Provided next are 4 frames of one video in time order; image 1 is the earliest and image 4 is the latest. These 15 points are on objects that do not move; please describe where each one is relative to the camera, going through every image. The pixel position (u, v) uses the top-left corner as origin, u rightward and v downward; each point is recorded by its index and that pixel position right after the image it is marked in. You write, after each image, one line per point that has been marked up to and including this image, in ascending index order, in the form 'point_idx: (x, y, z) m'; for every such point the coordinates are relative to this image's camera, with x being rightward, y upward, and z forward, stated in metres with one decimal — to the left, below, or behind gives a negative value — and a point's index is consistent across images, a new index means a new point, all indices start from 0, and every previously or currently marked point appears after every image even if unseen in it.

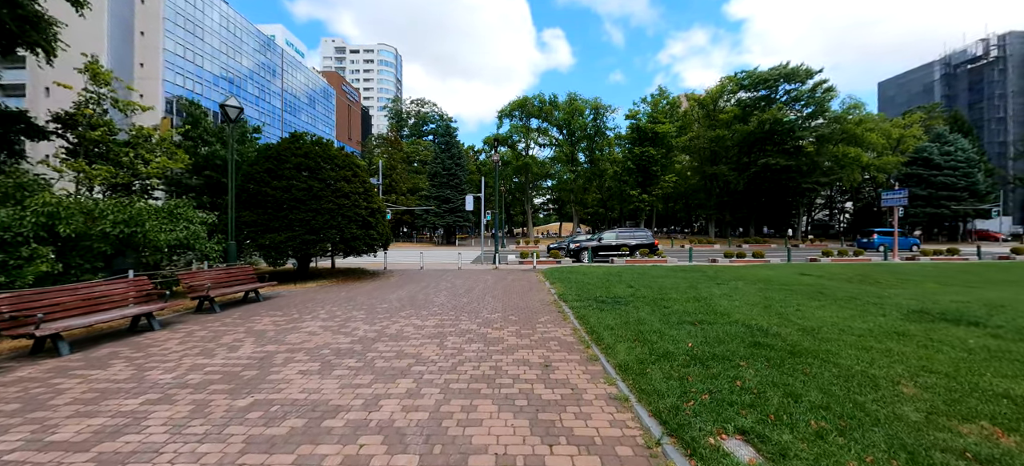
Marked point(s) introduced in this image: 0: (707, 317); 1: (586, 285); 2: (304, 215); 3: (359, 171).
0: (+3.8, -1.6, +7.3) m
1: (+2.4, -1.7, +11.8) m
2: (-7.5, +0.6, +13.4) m
3: (-6.3, +2.5, +15.3) m
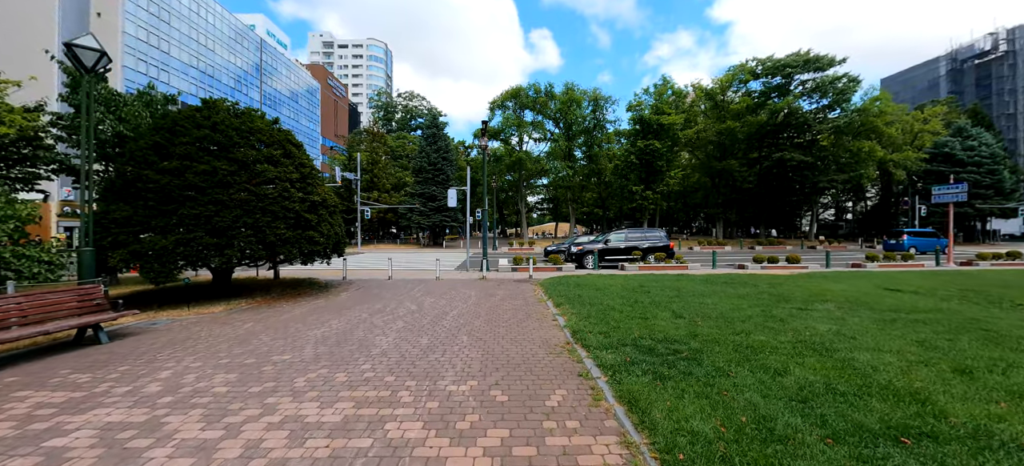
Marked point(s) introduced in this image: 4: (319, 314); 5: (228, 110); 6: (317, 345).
0: (+3.6, -1.7, +3.5) m
1: (+2.1, -1.7, +8.0) m
2: (-7.8, +0.6, +9.4) m
3: (-6.6, +2.5, +11.3) m
4: (-4.7, -2.0, +9.1) m
5: (-8.4, +3.6, +11.0) m
6: (-3.4, -2.0, +6.5) m
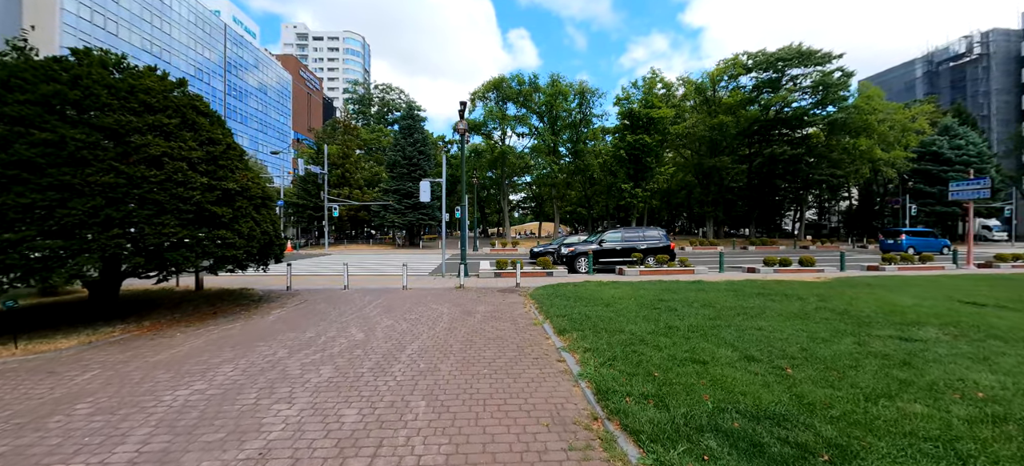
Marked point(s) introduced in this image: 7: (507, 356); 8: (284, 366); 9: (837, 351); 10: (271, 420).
0: (+3.6, -1.7, +1.0) m
1: (+1.9, -1.7, +5.5) m
2: (-8.0, +0.6, +6.4) m
3: (-6.9, +2.5, +8.4) m
4: (-4.9, -2.0, +6.2) m
5: (-8.7, +3.7, +7.9) m
6: (-3.5, -1.9, +3.7) m
7: (-0.1, -1.9, +5.7) m
8: (-3.3, -1.9, +5.4) m
9: (+4.5, -1.6, +5.2) m
10: (-2.5, -1.9, +3.9) m
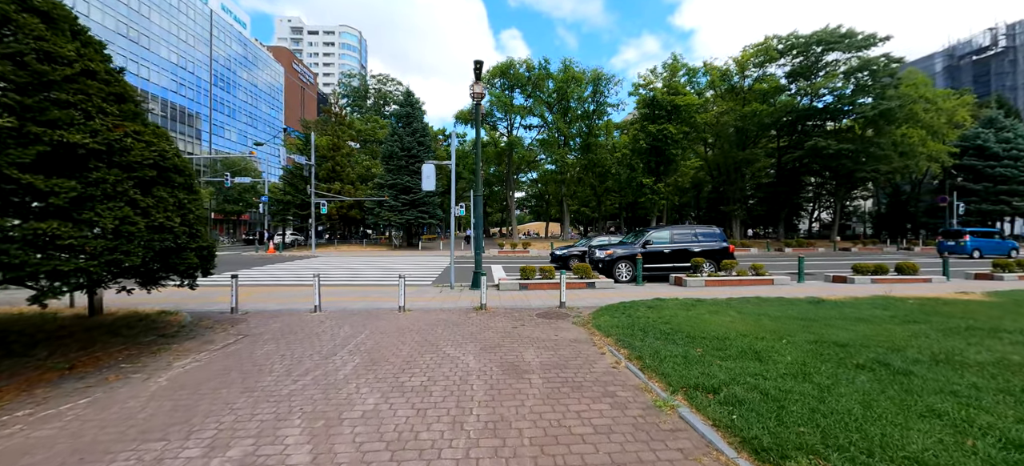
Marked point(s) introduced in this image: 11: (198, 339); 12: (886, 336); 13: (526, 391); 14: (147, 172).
0: (+4.8, -1.6, -2.7) m
1: (+3.0, -1.6, +1.7) m
2: (-6.9, +0.7, +2.5) m
3: (-5.9, +2.6, +4.5) m
4: (-3.9, -1.9, +2.4) m
5: (-7.7, +3.7, +4.1) m
6: (-2.4, -1.9, -0.1) m
7: (+1.0, -1.8, +1.9) m
8: (-2.2, -1.9, +1.6) m
9: (+5.6, -1.6, +1.5) m
10: (-1.4, -1.9, +0.1) m
11: (-5.7, -1.9, +6.8) m
12: (+5.9, -1.6, +6.0) m
13: (+0.2, -1.8, +4.4) m
14: (-5.2, +1.0, +5.5) m
